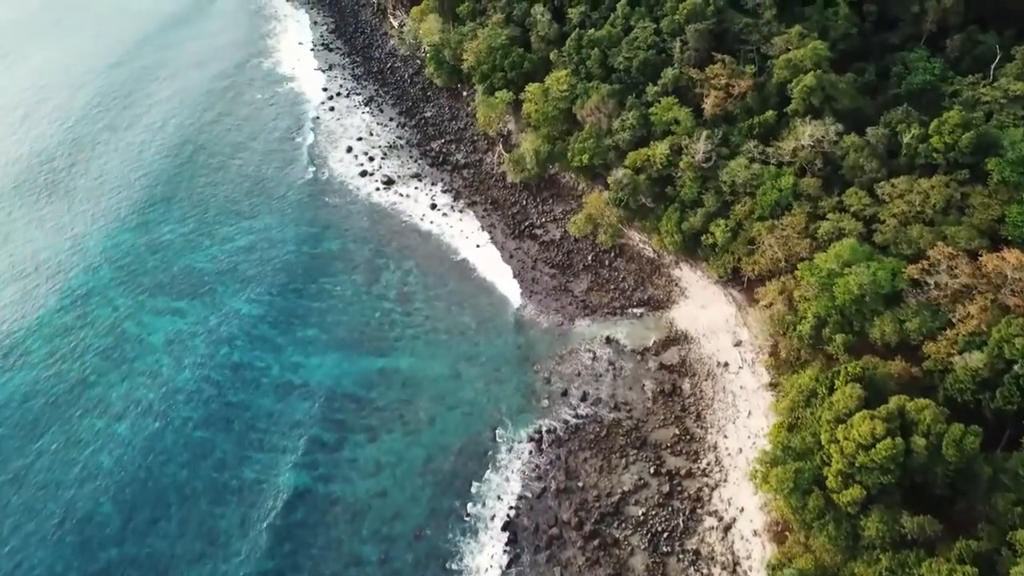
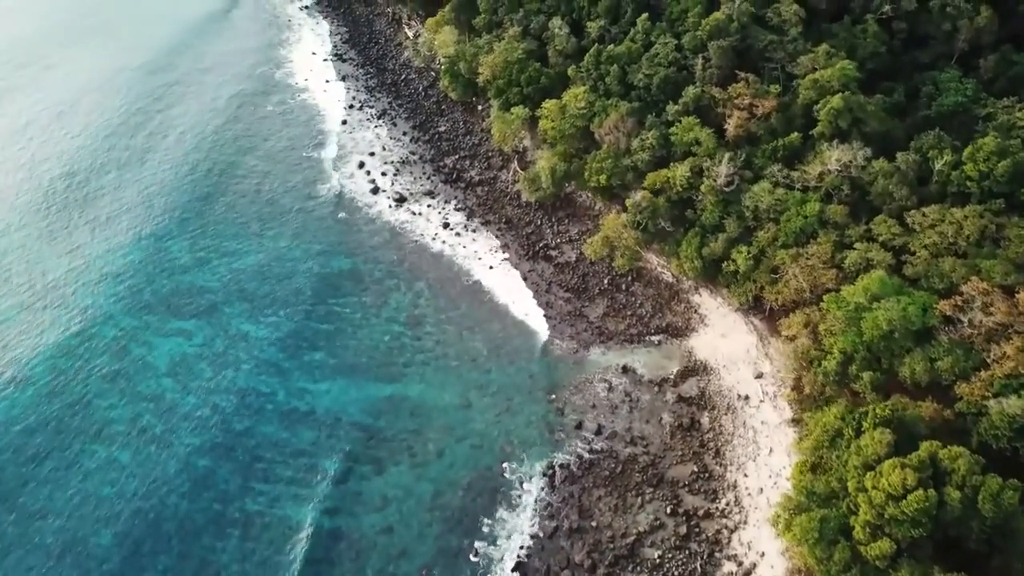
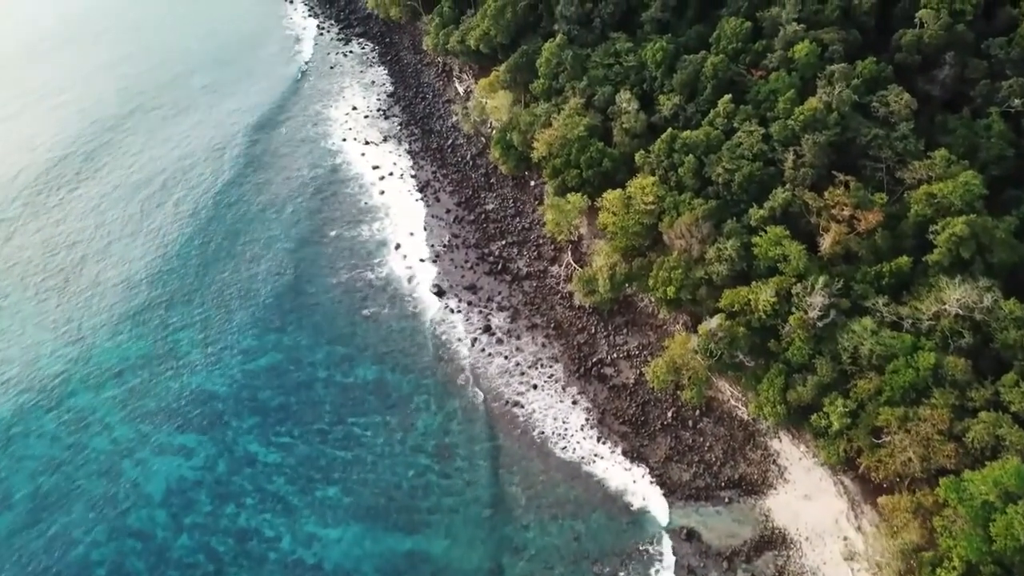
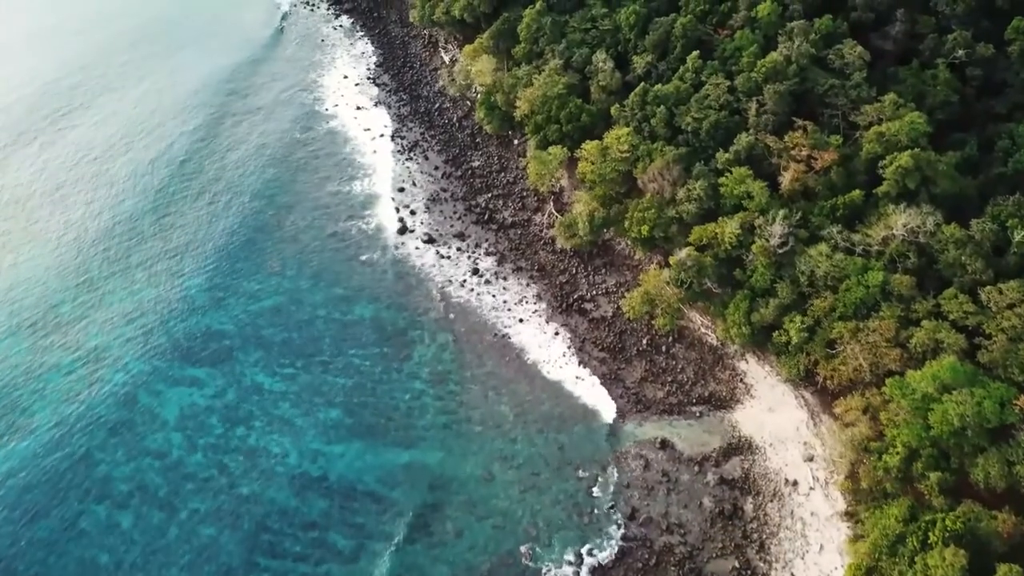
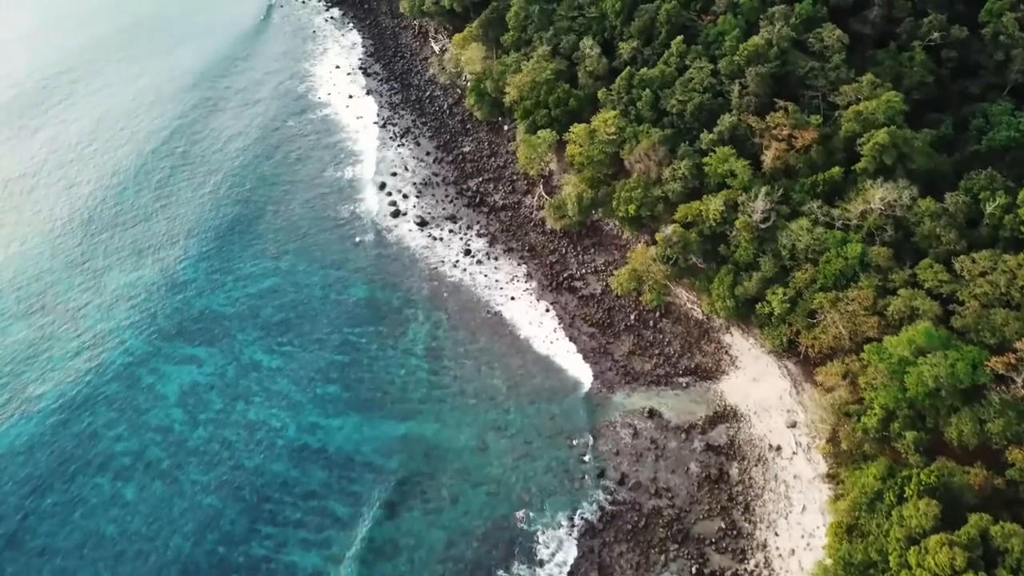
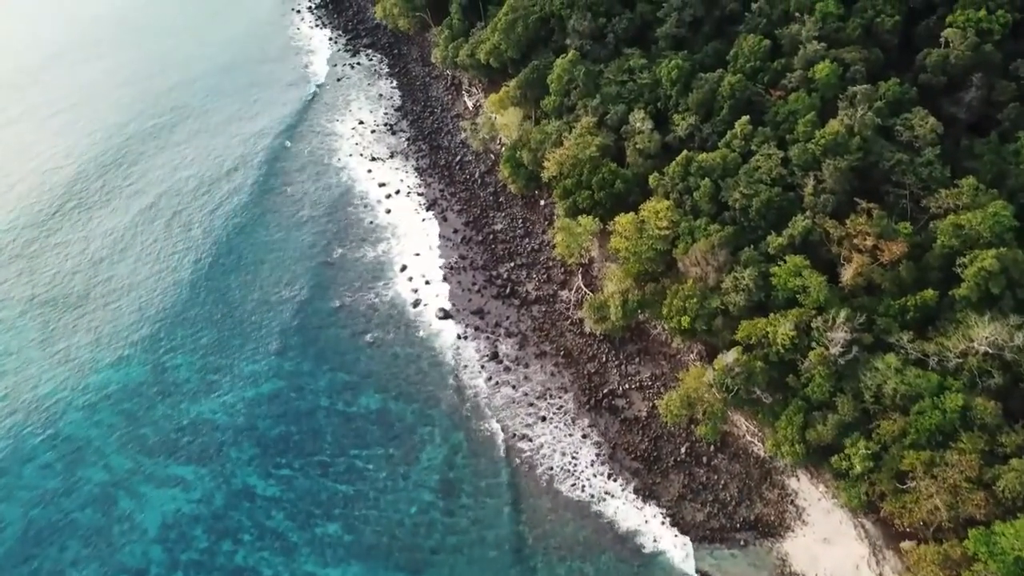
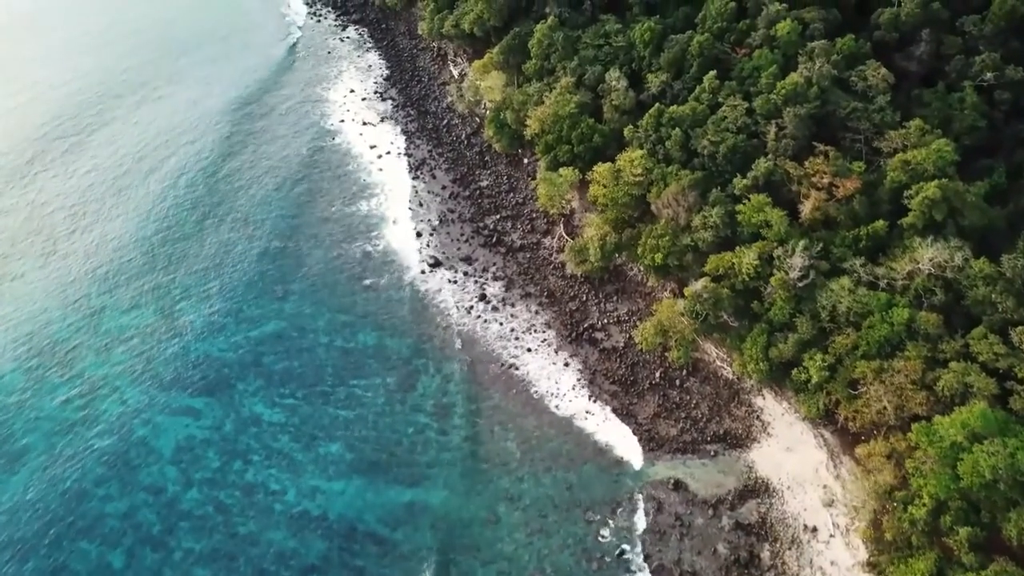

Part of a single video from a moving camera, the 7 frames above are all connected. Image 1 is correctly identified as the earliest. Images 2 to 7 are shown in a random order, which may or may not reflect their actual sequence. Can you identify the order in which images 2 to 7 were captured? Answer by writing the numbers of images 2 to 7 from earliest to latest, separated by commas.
2, 5, 4, 7, 3, 6
